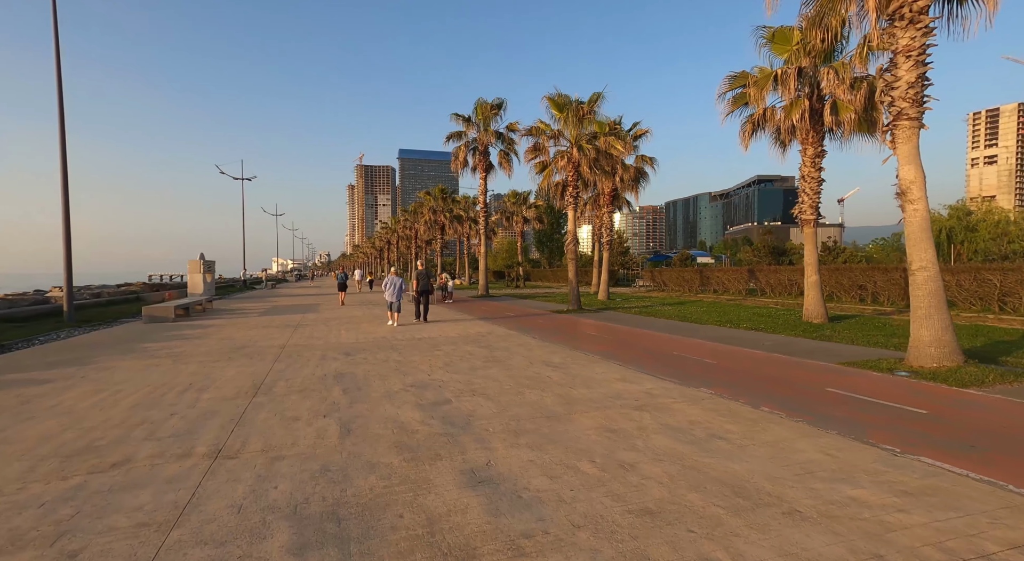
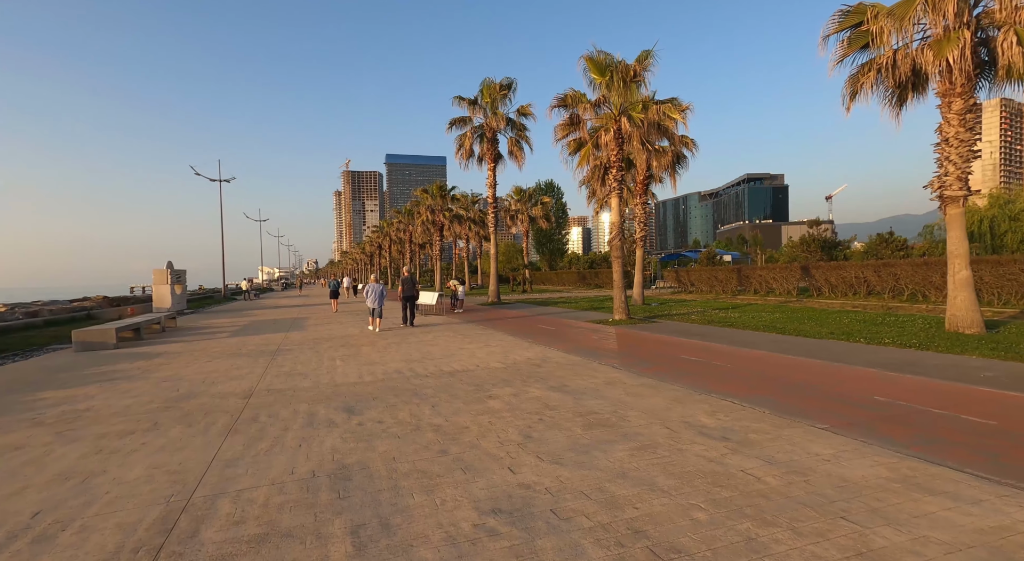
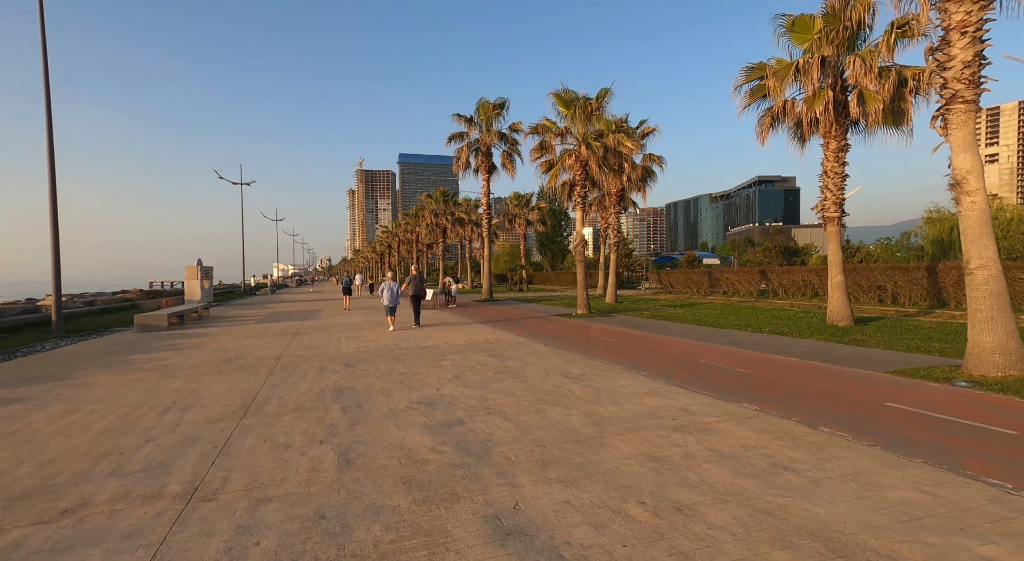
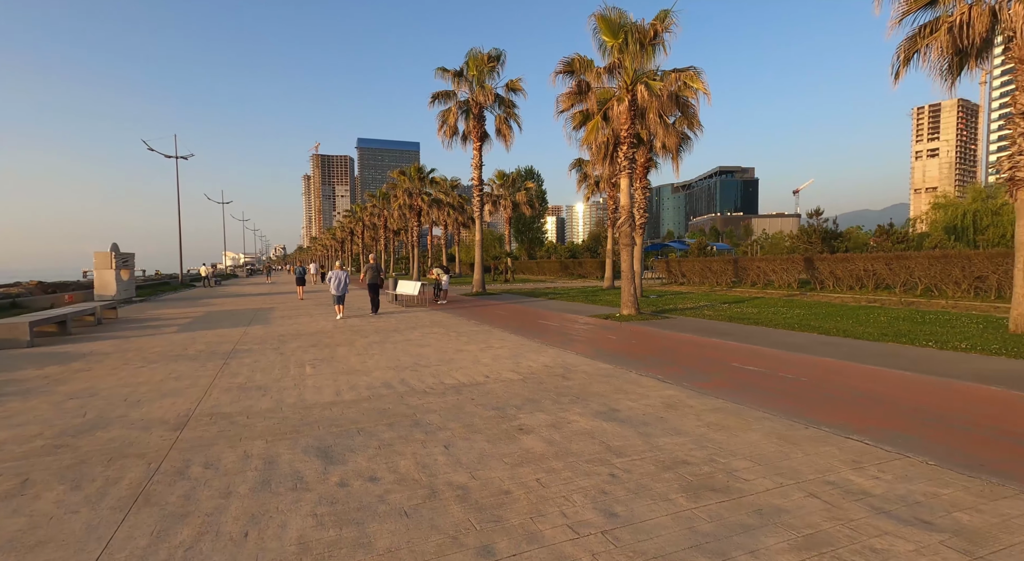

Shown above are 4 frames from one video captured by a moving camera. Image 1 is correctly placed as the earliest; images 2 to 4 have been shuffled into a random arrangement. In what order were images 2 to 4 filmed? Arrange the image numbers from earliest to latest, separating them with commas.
3, 2, 4
